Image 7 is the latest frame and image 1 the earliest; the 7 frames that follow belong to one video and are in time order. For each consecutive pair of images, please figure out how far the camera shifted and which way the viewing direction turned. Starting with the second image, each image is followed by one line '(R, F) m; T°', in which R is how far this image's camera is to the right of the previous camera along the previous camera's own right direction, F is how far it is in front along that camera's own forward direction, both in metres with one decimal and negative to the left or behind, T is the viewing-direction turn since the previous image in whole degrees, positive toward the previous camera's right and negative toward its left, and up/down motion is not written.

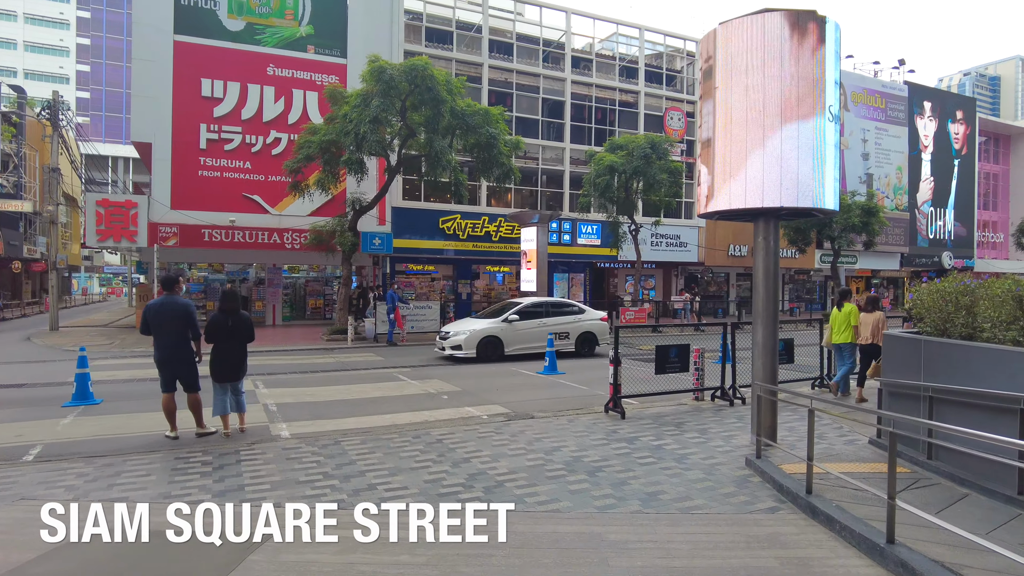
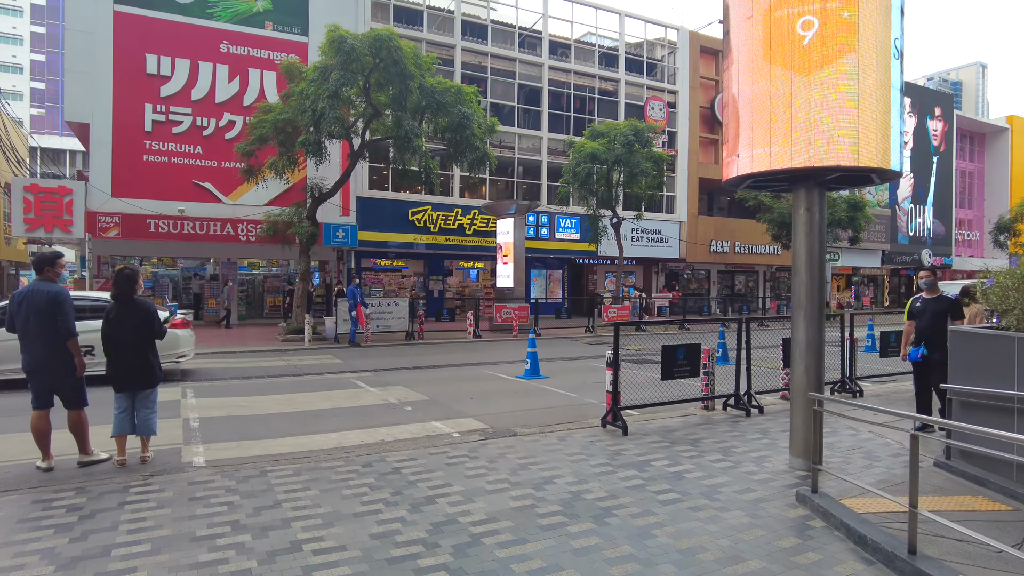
(0.0, +1.6) m; +2°
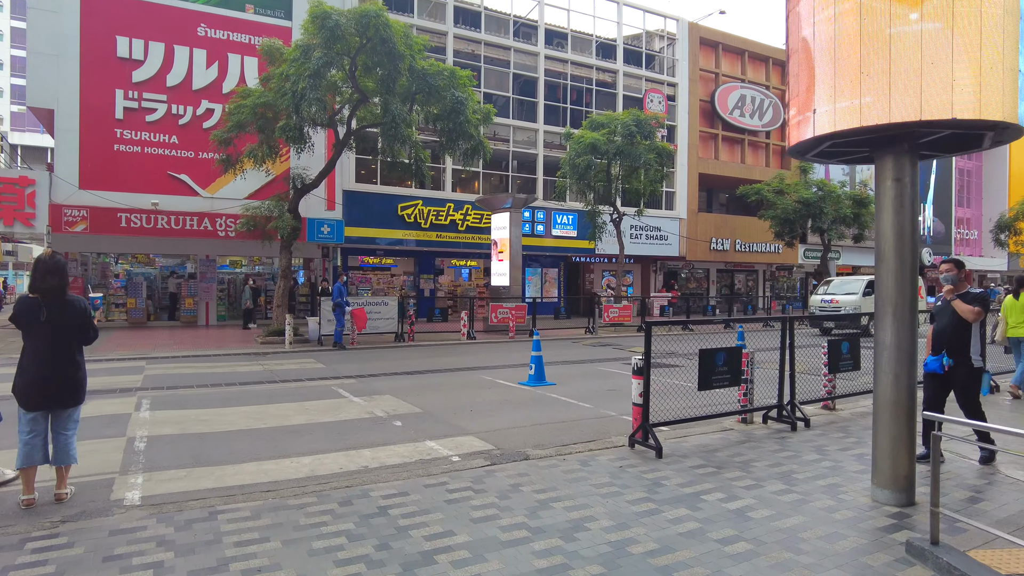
(-0.2, +1.2) m; +1°
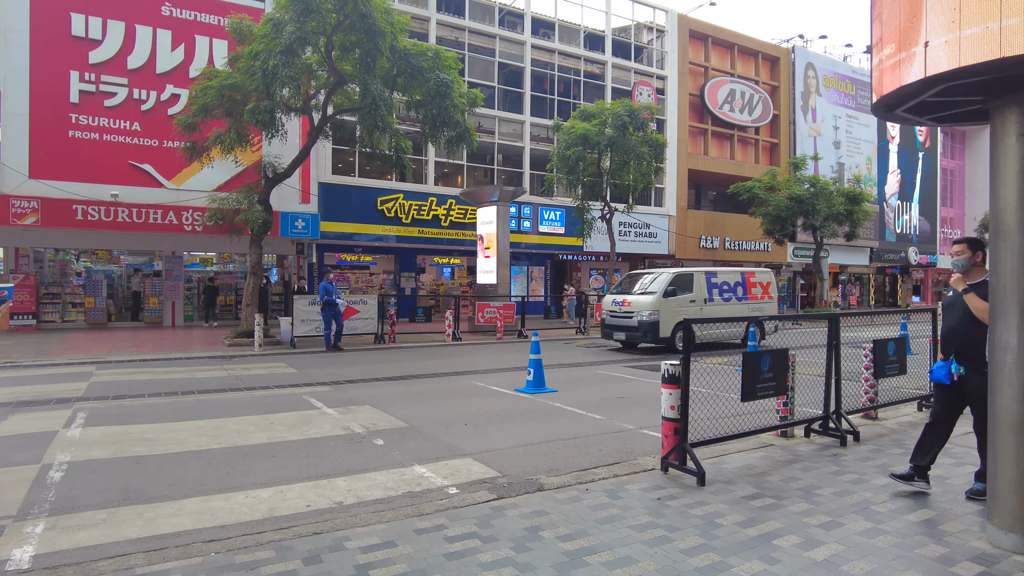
(-0.2, +1.1) m; +2°
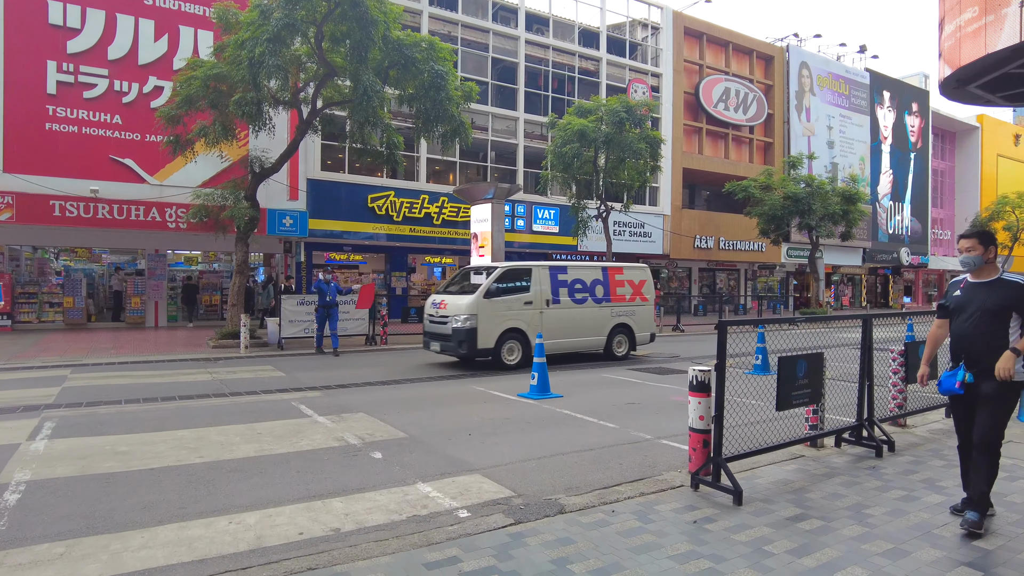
(-0.2, +0.5) m; +1°
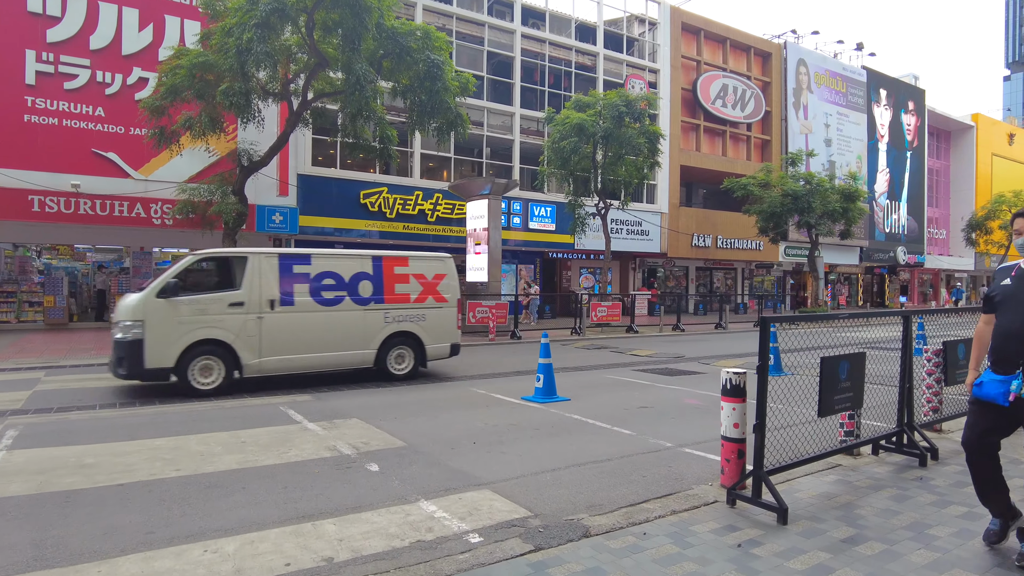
(-0.1, +0.5) m; +1°
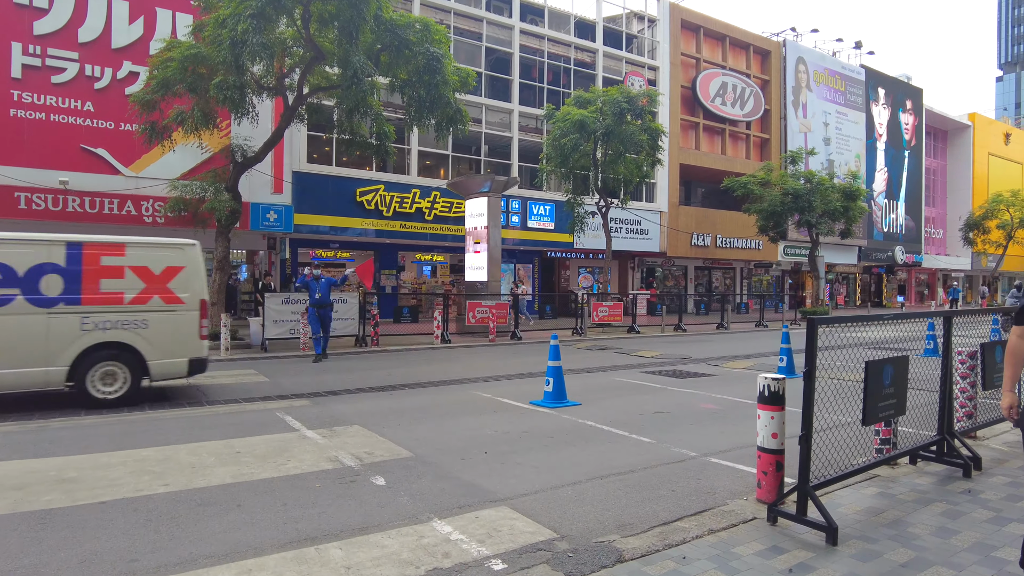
(-0.2, +0.4) m; +1°
